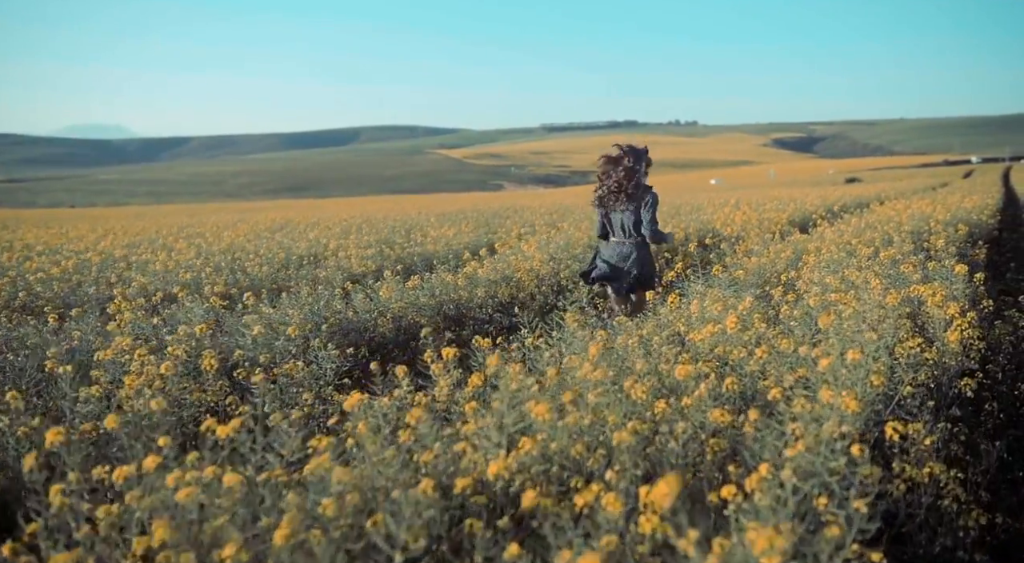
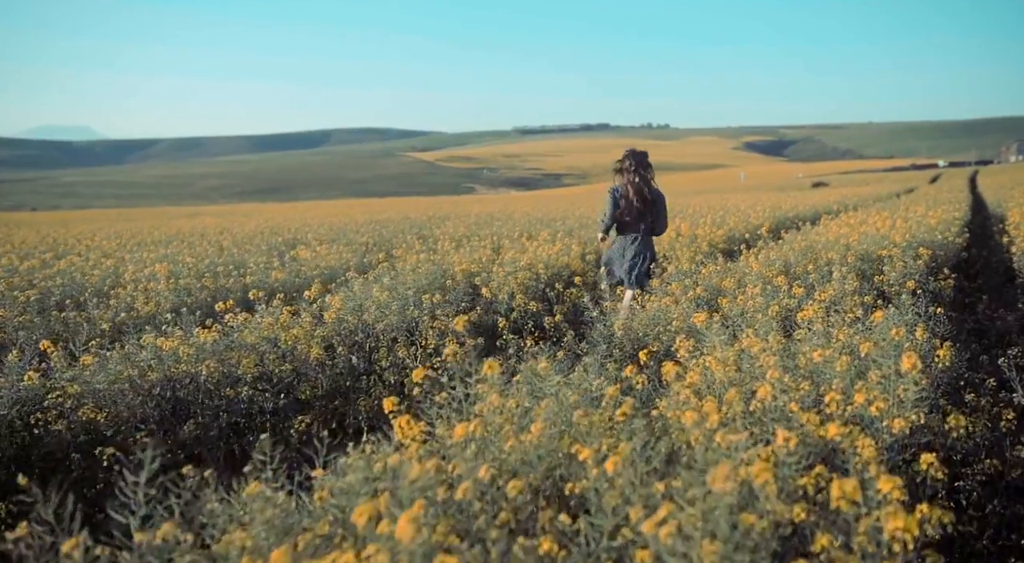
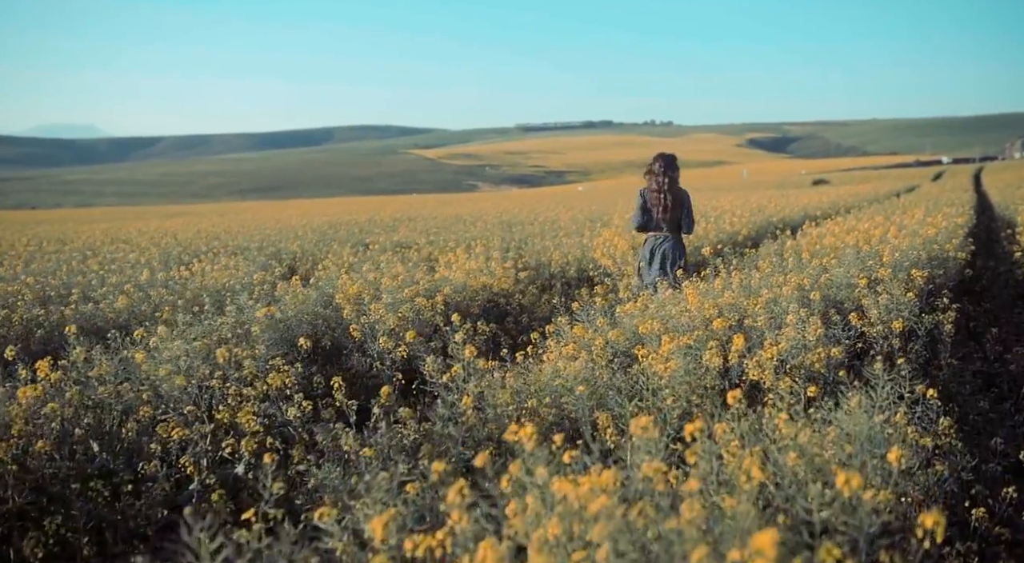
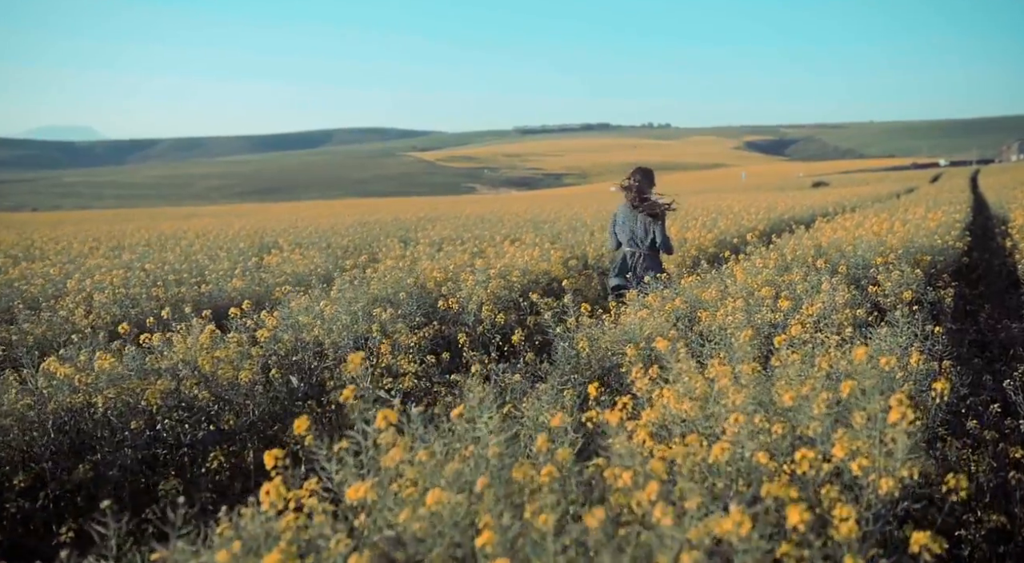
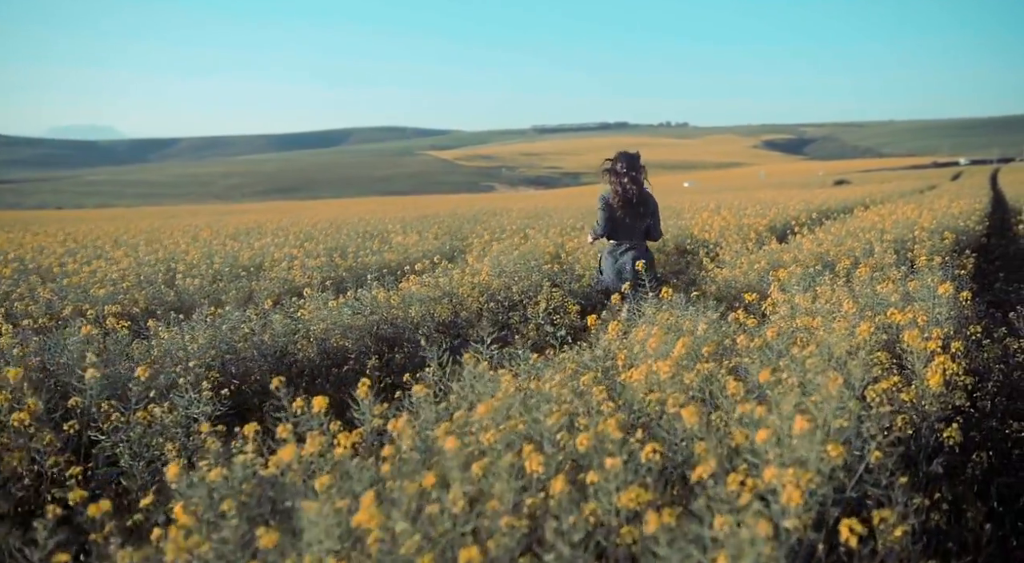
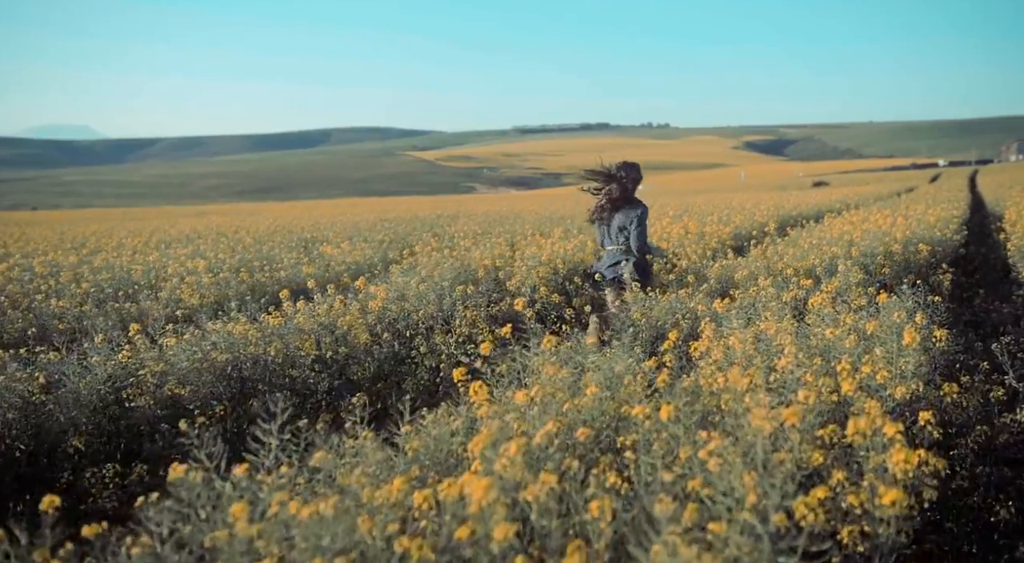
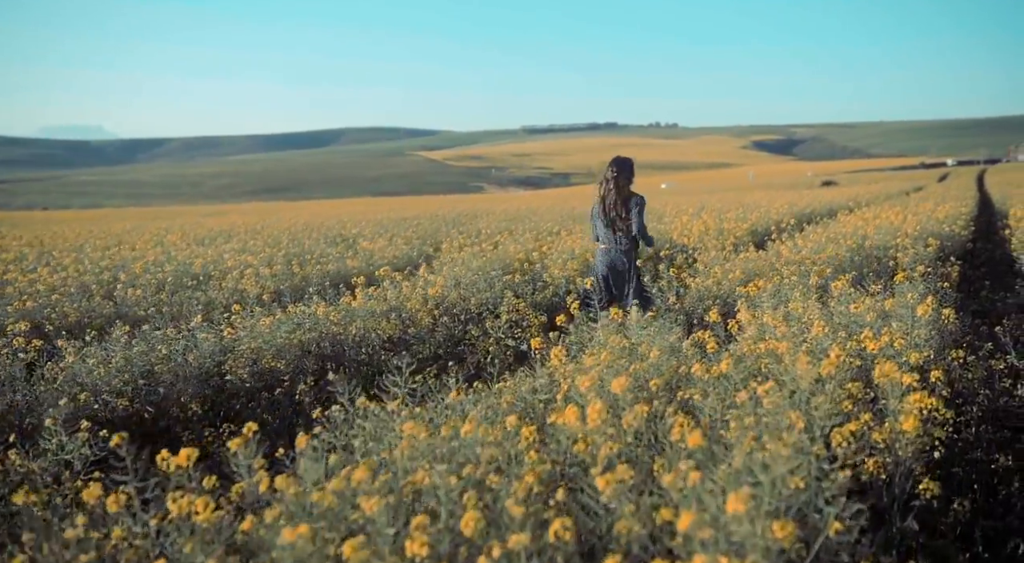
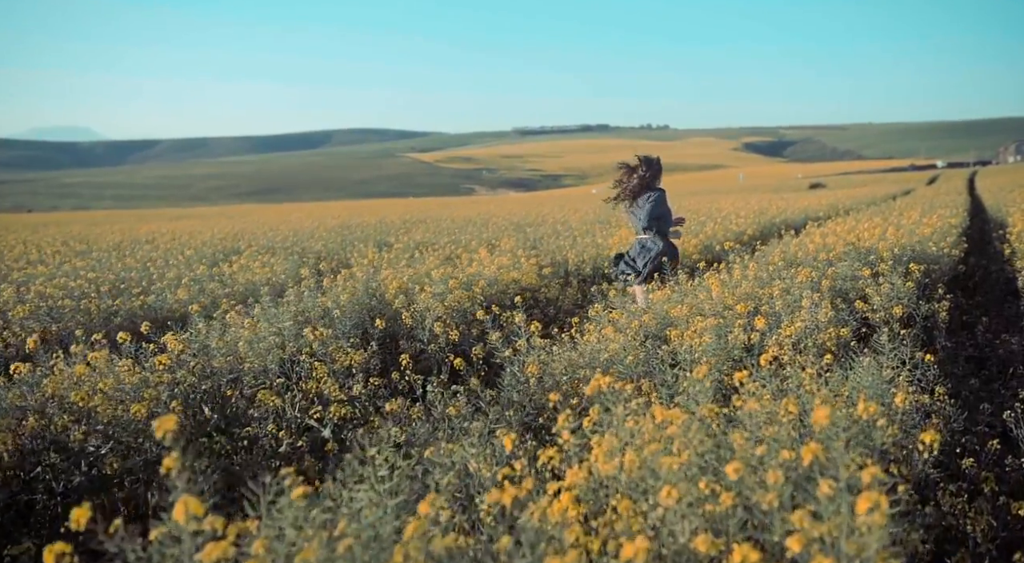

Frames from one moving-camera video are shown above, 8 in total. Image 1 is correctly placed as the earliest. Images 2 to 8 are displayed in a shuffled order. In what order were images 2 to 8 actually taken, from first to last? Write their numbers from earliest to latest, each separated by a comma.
5, 7, 6, 2, 4, 8, 3
